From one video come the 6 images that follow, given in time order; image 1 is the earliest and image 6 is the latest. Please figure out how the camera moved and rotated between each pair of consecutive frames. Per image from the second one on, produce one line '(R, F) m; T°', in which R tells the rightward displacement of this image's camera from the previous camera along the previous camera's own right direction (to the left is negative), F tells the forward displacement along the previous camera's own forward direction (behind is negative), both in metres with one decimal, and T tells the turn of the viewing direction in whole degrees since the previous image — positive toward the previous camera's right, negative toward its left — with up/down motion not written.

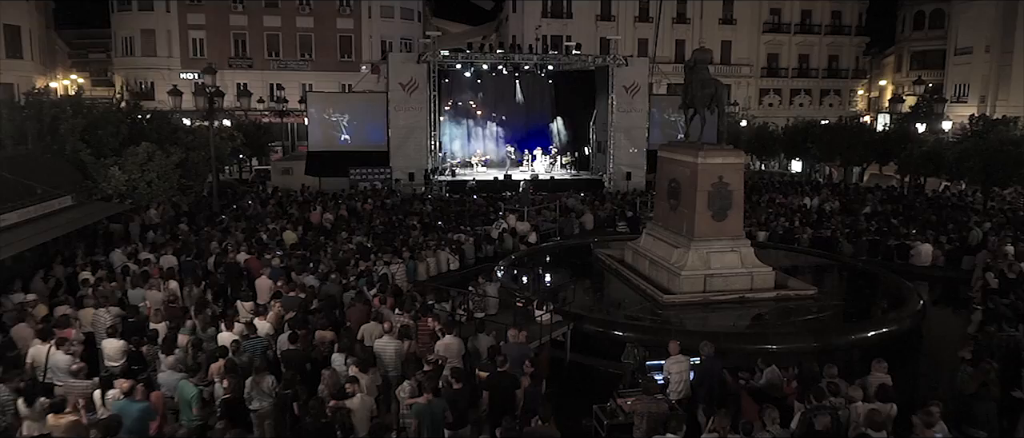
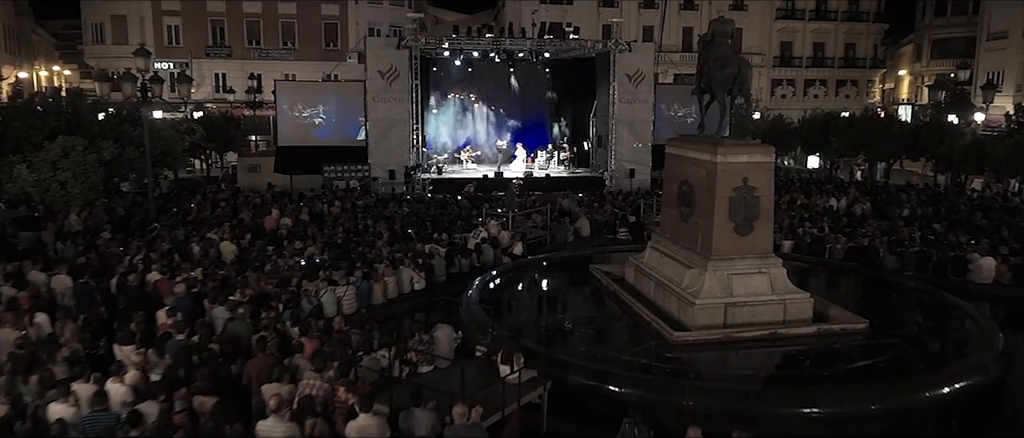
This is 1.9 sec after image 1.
(+0.5, +2.7) m; 0°
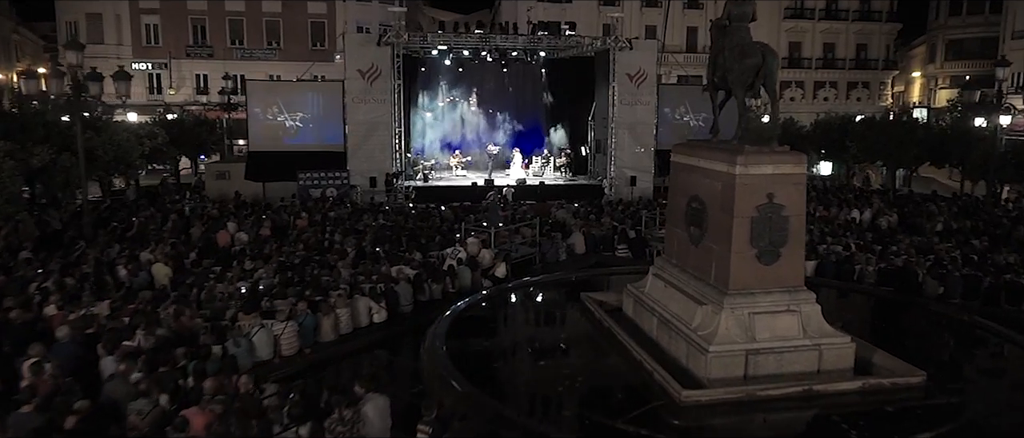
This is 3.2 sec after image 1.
(+0.4, +2.0) m; 0°
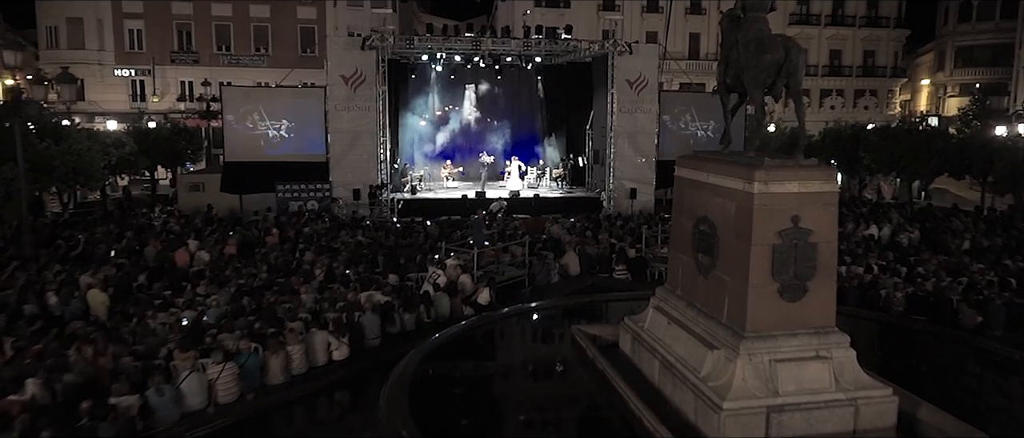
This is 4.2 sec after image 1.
(+0.3, +1.4) m; 0°
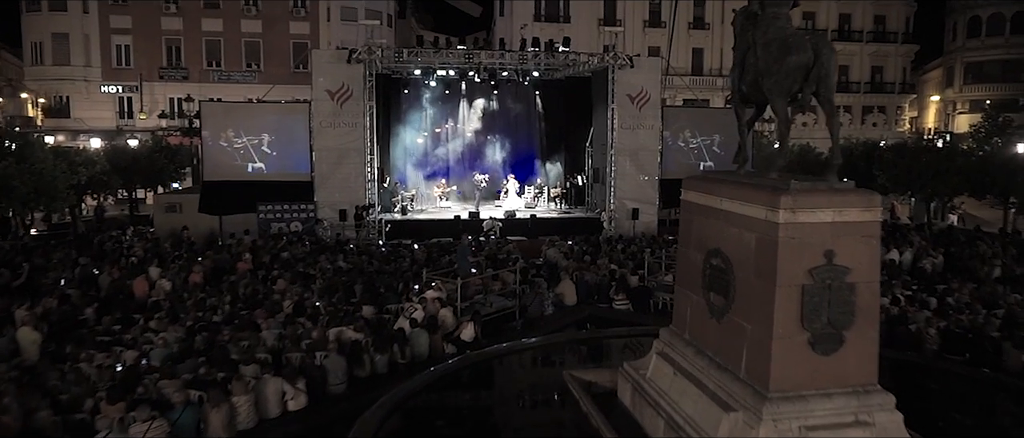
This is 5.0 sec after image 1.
(+0.2, +1.2) m; 0°
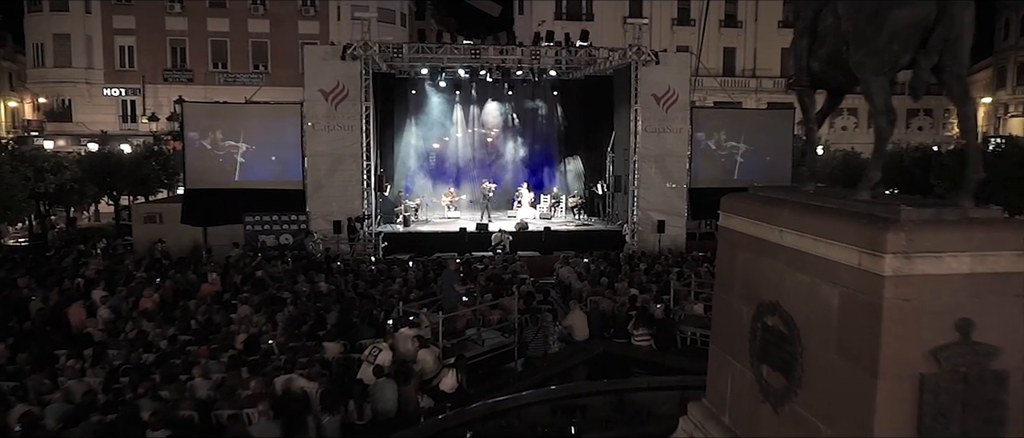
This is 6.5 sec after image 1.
(+0.4, +2.1) m; -2°
